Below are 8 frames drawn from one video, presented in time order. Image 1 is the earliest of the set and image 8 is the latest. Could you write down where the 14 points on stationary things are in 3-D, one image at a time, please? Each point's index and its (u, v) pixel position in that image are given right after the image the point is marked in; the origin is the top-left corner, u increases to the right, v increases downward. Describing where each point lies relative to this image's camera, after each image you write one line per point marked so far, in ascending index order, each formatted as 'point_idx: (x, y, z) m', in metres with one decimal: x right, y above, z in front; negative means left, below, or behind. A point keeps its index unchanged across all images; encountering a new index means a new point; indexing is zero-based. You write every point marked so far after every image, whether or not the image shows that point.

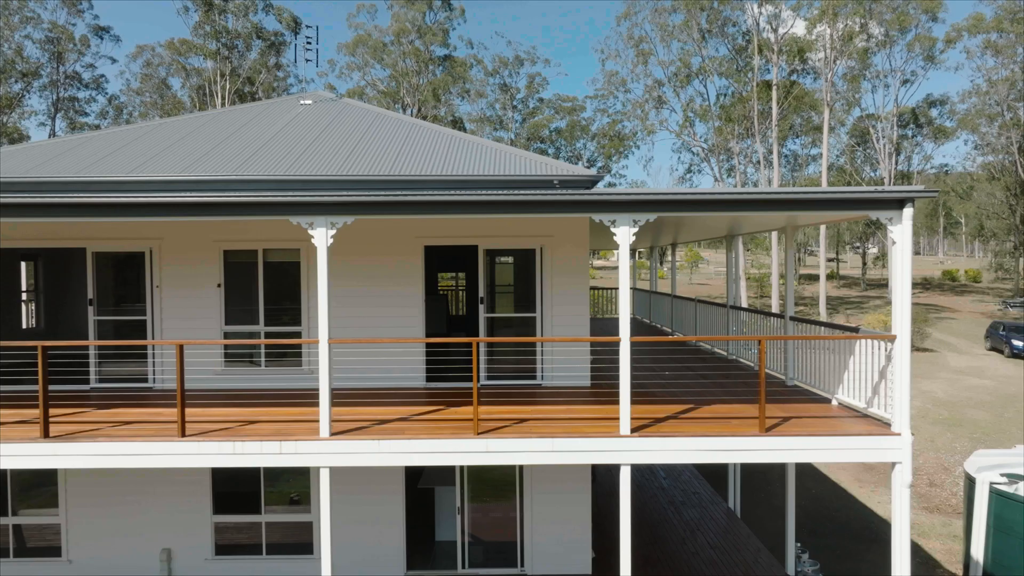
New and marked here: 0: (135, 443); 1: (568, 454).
0: (-5.2, -2.2, +6.0) m
1: (+0.8, -2.3, +6.0) m
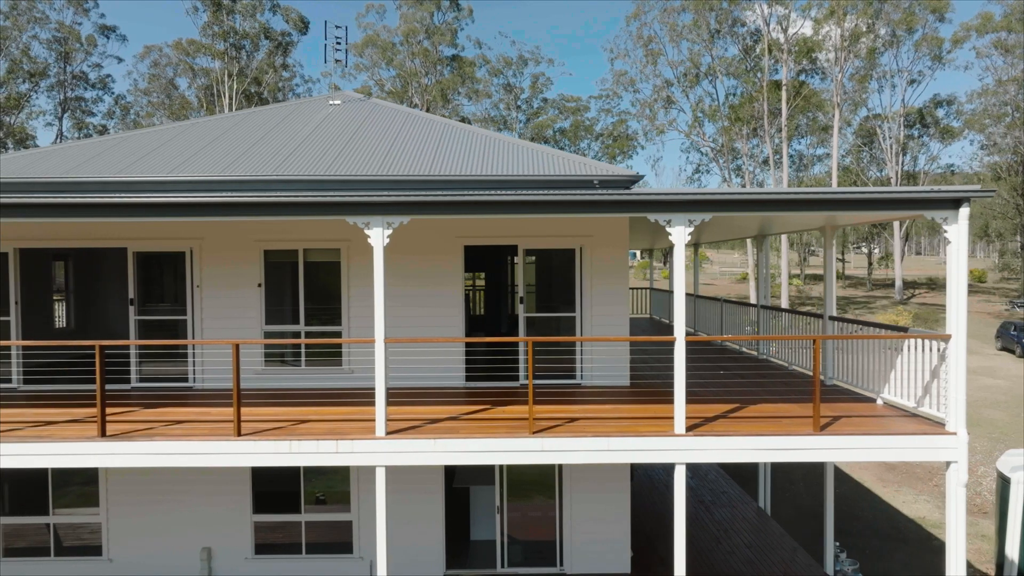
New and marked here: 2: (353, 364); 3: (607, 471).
0: (-4.4, -2.2, +6.0) m
1: (+1.6, -2.3, +6.0) m
2: (-3.1, -1.4, +8.3) m
3: (+1.8, -3.6, +8.3) m
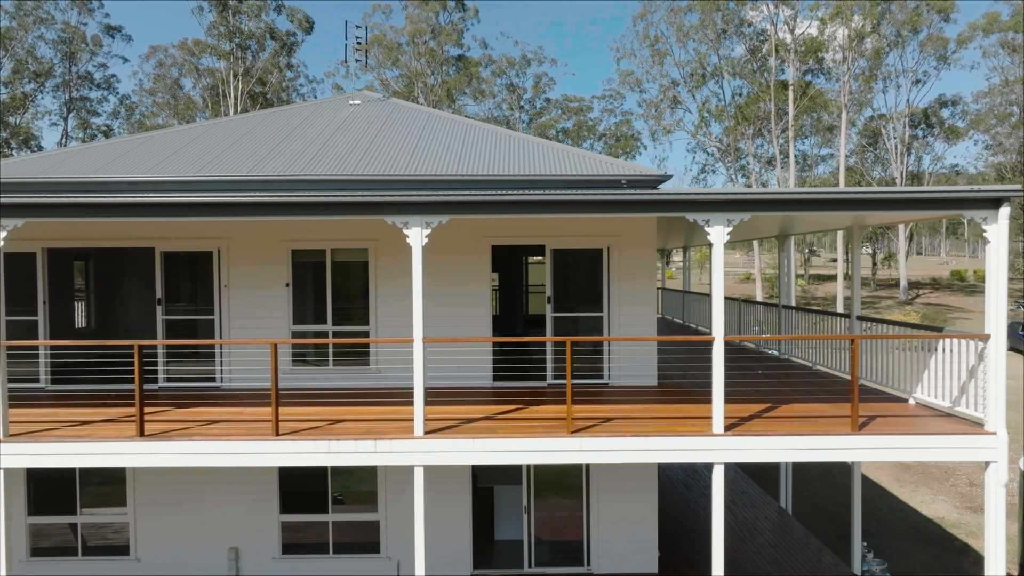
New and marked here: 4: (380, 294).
0: (-3.9, -2.2, +6.0) m
1: (+2.1, -2.3, +6.0) m
2: (-2.5, -1.4, +8.3) m
3: (+2.4, -3.5, +8.3) m
4: (-2.6, -0.1, +8.3) m
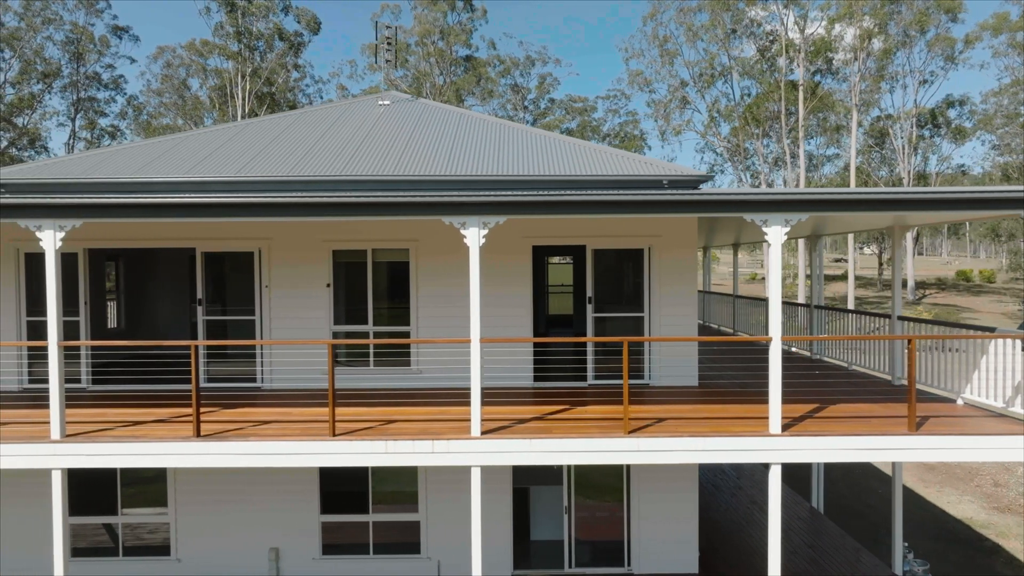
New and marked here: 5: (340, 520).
0: (-3.1, -2.2, +6.0) m
1: (+2.9, -2.3, +6.0) m
2: (-1.8, -1.5, +8.3) m
3: (+3.2, -3.6, +8.3) m
4: (-1.8, -0.2, +8.3) m
5: (-3.3, -4.5, +8.4) m
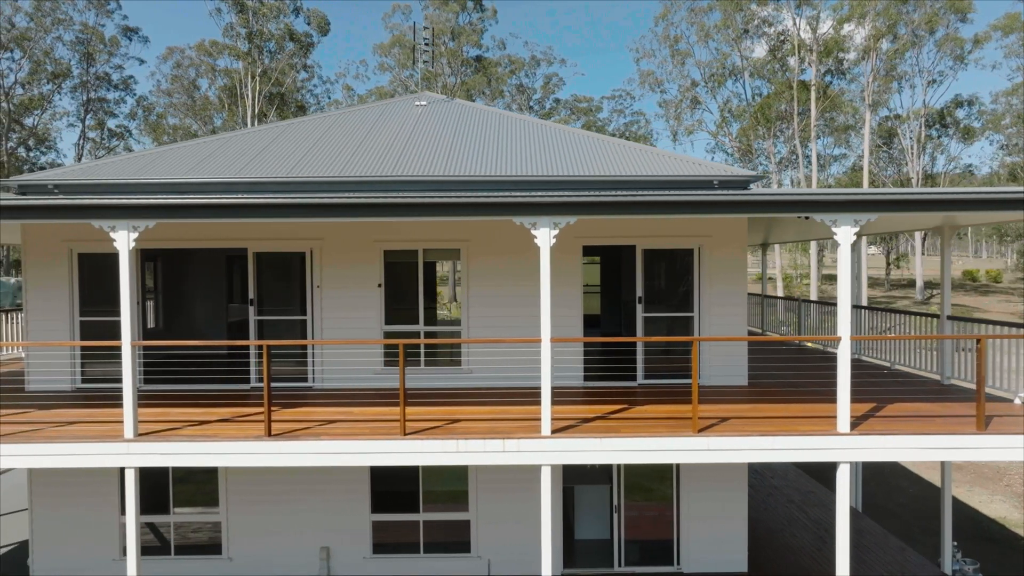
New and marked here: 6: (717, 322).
0: (-2.1, -2.2, +6.0) m
1: (+3.9, -2.3, +6.1) m
2: (-0.8, -1.5, +8.3) m
3: (+4.1, -3.6, +8.4) m
4: (-0.8, -0.2, +8.4) m
5: (-2.4, -4.5, +8.4) m
6: (+4.0, -0.7, +8.3) m
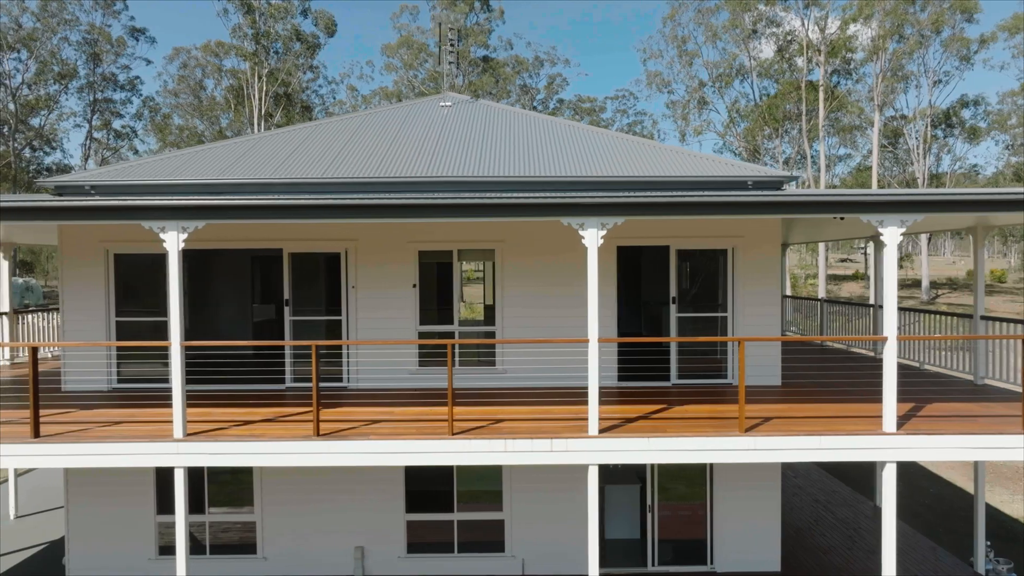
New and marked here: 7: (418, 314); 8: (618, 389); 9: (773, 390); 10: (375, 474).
0: (-1.5, -2.2, +6.1) m
1: (+4.5, -2.3, +6.1) m
2: (-0.1, -1.5, +8.3) m
3: (+4.8, -3.6, +8.4) m
4: (-0.1, -0.2, +8.4) m
5: (-1.7, -4.5, +8.5) m
6: (+4.6, -0.7, +8.4) m
7: (-1.8, -0.5, +8.4) m
8: (+2.0, -1.9, +8.2) m
9: (+5.0, -2.0, +8.2) m
10: (-2.7, -3.6, +8.4) m
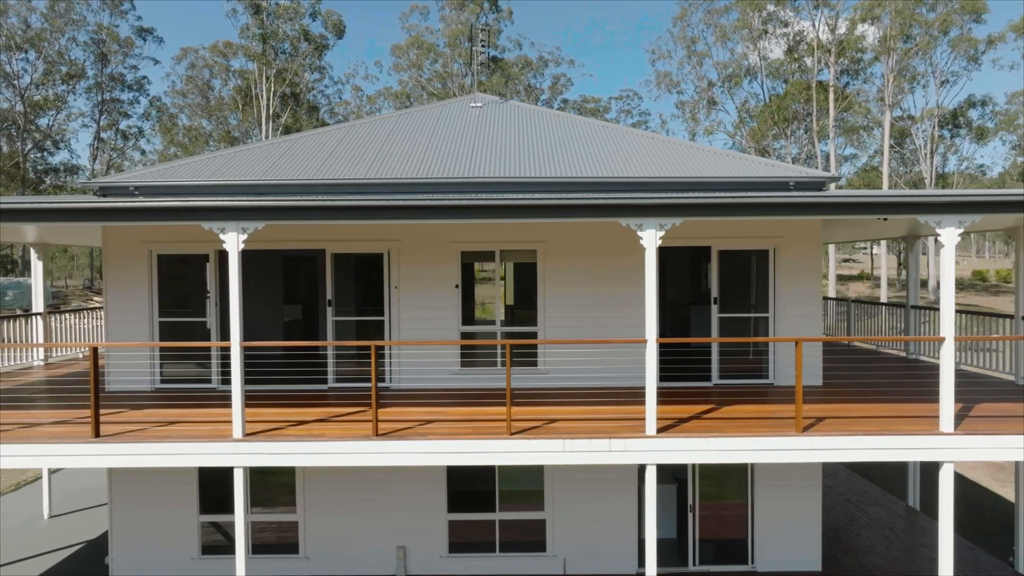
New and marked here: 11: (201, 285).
0: (-0.7, -2.2, +6.1) m
1: (+5.3, -2.3, +6.1) m
2: (+0.7, -1.5, +8.4) m
3: (+5.6, -3.6, +8.4) m
4: (+0.7, -0.2, +8.4) m
5: (-0.9, -4.5, +8.5) m
6: (+5.5, -0.7, +8.4) m
7: (-1.0, -0.5, +8.4) m
8: (+2.9, -1.9, +8.2) m
9: (+5.8, -2.0, +8.2) m
10: (-1.9, -3.6, +8.4) m
11: (-6.2, +0.1, +8.4) m
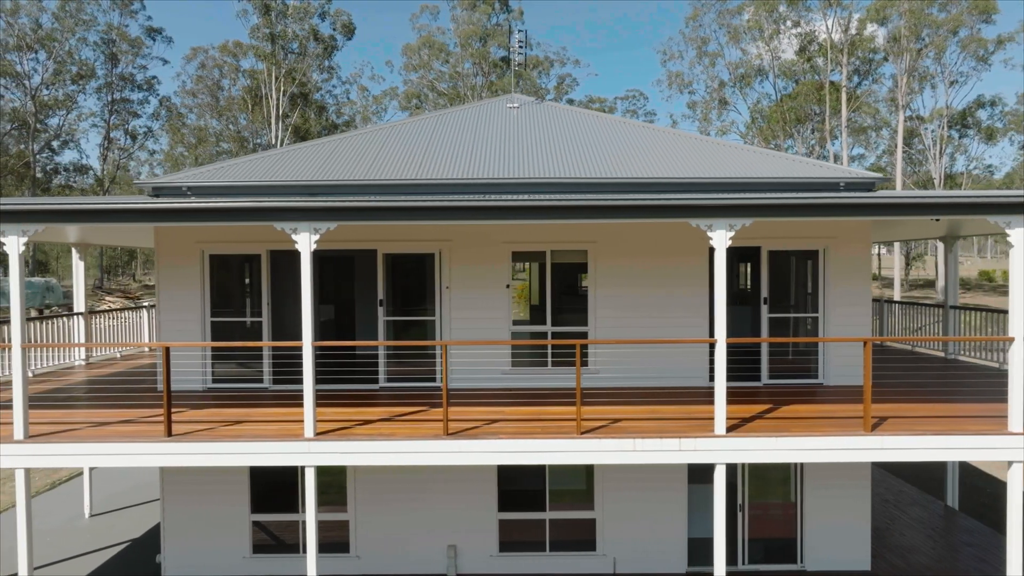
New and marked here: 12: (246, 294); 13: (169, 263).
0: (+0.3, -2.2, +6.1) m
1: (+6.3, -2.3, +6.1) m
2: (+1.7, -1.5, +8.4) m
3: (+6.6, -3.6, +8.4) m
4: (+1.7, -0.2, +8.4) m
5: (+0.1, -4.5, +8.5) m
6: (+6.4, -0.7, +8.4) m
7: (0.0, -0.5, +8.5) m
8: (+3.8, -2.0, +8.3) m
9: (+6.8, -2.0, +8.2) m
10: (-0.9, -3.6, +8.4) m
11: (-5.2, +0.1, +8.5) m
12: (-5.2, -0.1, +8.5) m
13: (-6.6, +0.5, +8.3) m
